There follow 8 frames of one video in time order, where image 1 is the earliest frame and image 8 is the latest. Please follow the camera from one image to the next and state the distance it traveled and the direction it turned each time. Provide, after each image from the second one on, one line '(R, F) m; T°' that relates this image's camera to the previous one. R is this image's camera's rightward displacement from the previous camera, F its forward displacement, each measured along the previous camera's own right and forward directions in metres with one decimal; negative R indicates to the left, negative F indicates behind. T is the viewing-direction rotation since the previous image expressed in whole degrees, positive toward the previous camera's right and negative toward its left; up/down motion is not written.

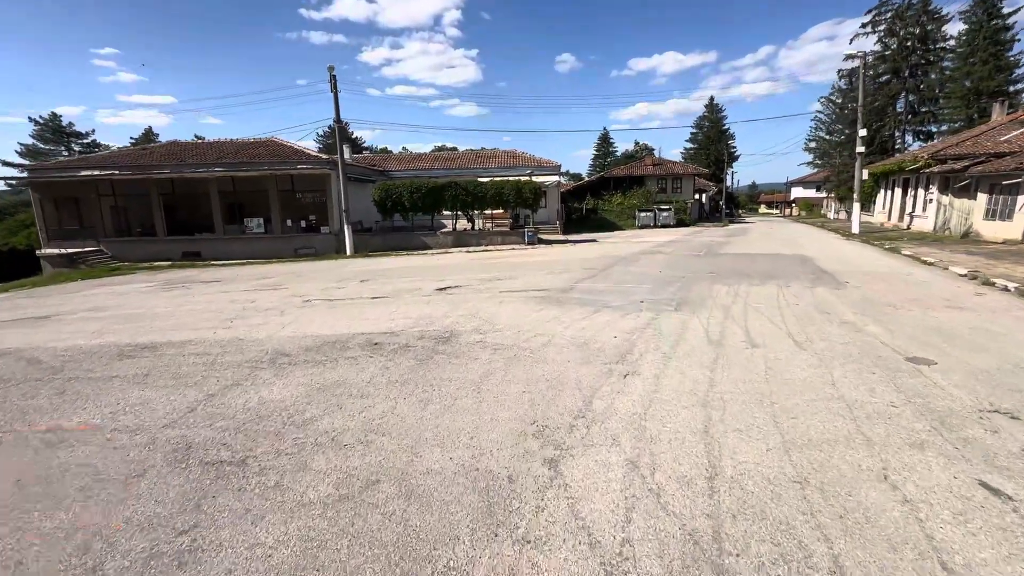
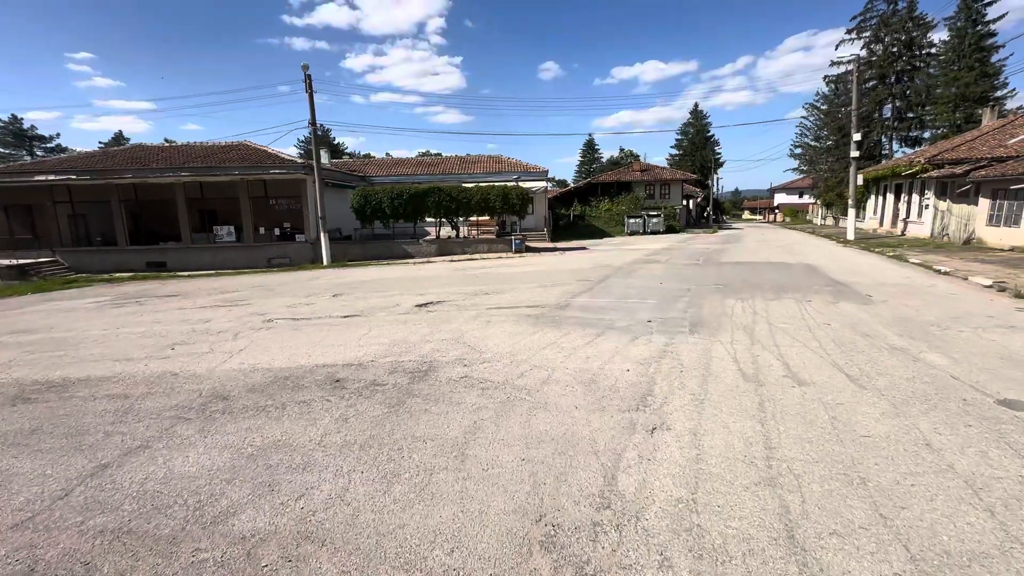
(-0.1, +1.1) m; +2°
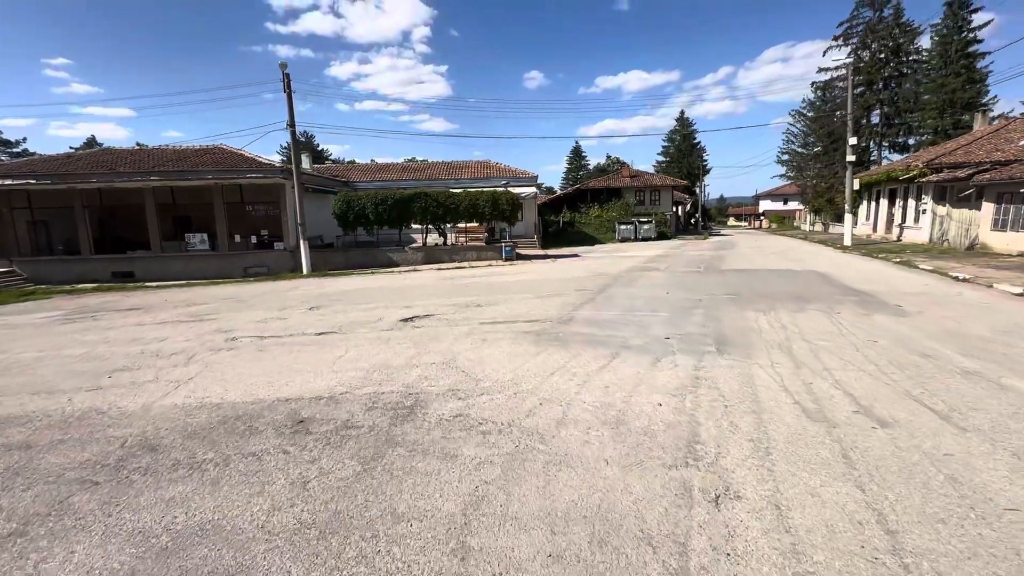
(-0.2, +1.0) m; +2°
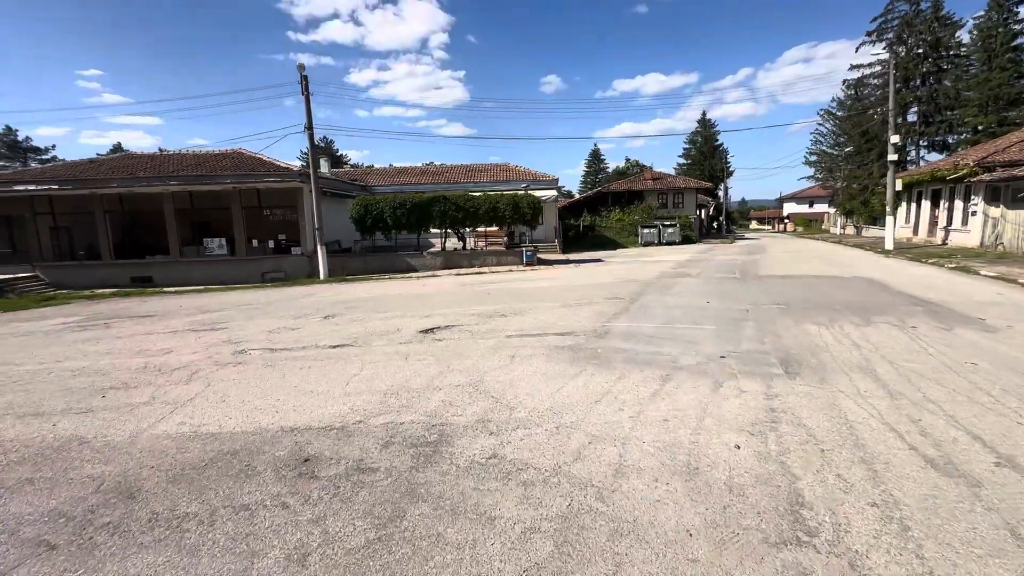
(-0.2, +0.7) m; -2°
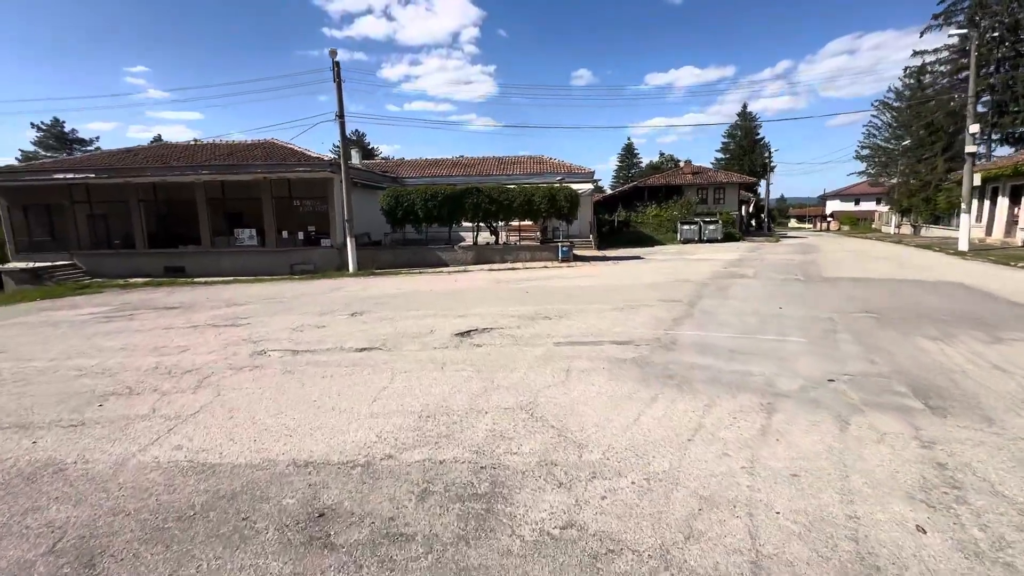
(-0.3, +1.0) m; -3°
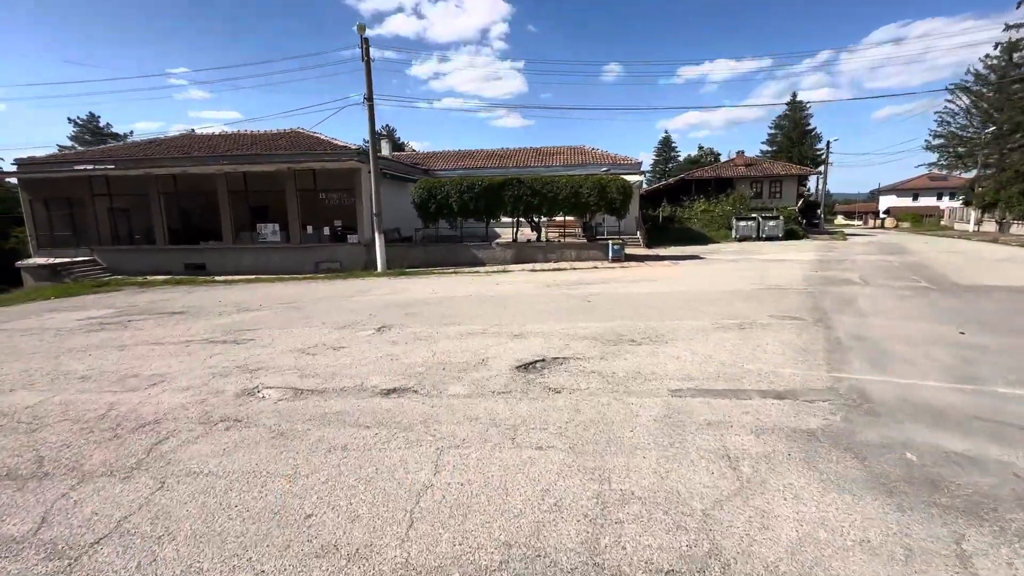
(-0.7, +2.1) m; -3°
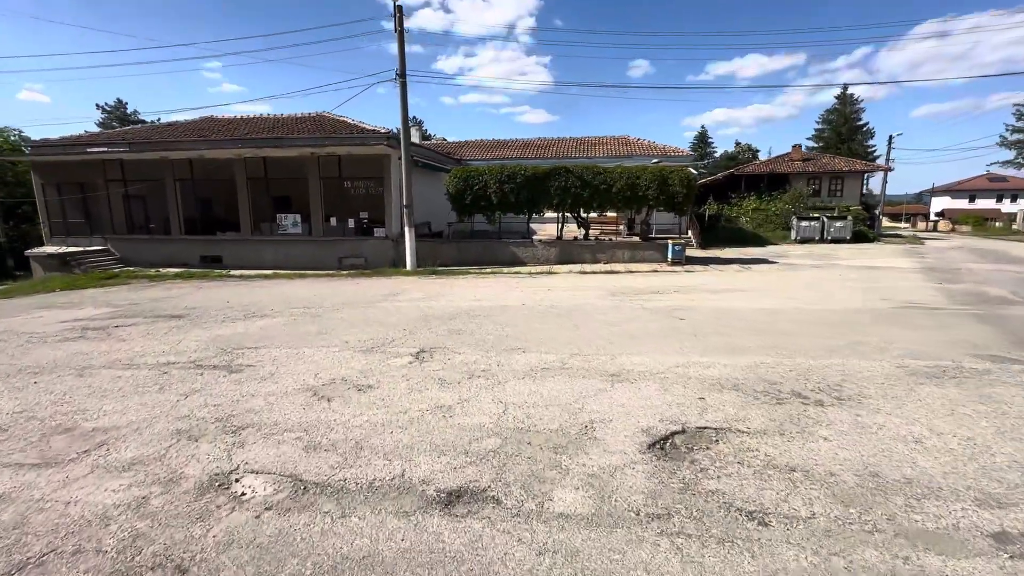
(-0.8, +2.1) m; -3°
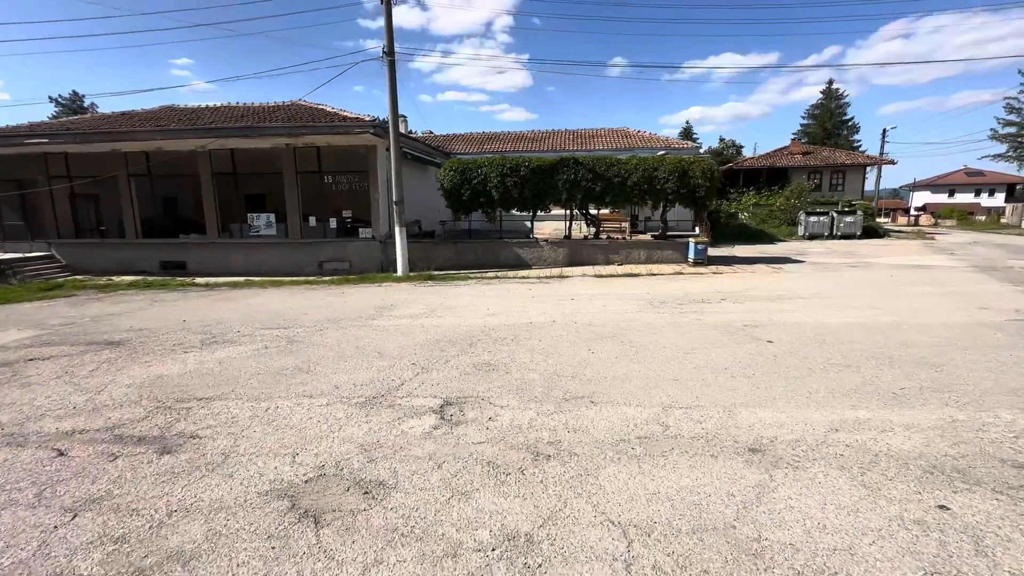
(-0.7, +1.8) m; +2°
